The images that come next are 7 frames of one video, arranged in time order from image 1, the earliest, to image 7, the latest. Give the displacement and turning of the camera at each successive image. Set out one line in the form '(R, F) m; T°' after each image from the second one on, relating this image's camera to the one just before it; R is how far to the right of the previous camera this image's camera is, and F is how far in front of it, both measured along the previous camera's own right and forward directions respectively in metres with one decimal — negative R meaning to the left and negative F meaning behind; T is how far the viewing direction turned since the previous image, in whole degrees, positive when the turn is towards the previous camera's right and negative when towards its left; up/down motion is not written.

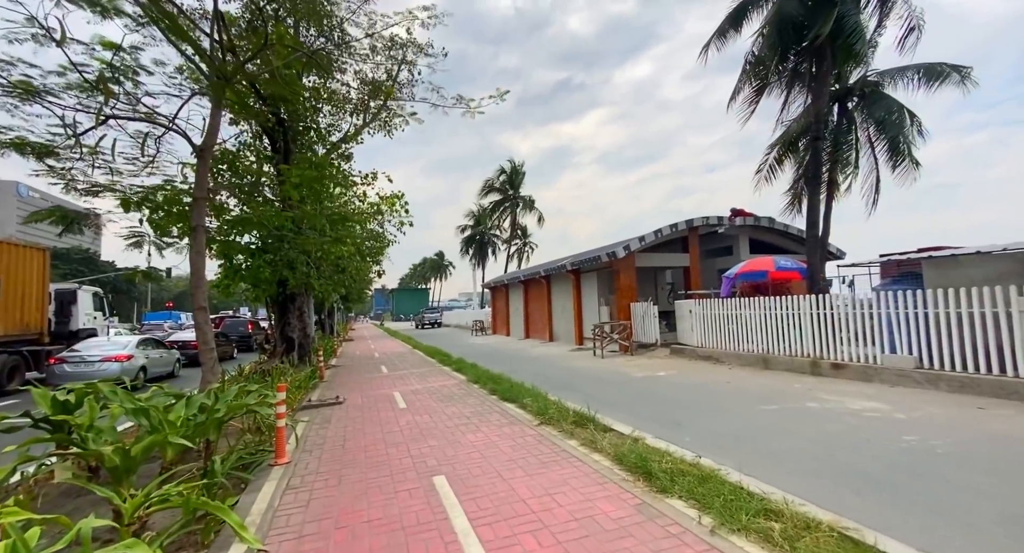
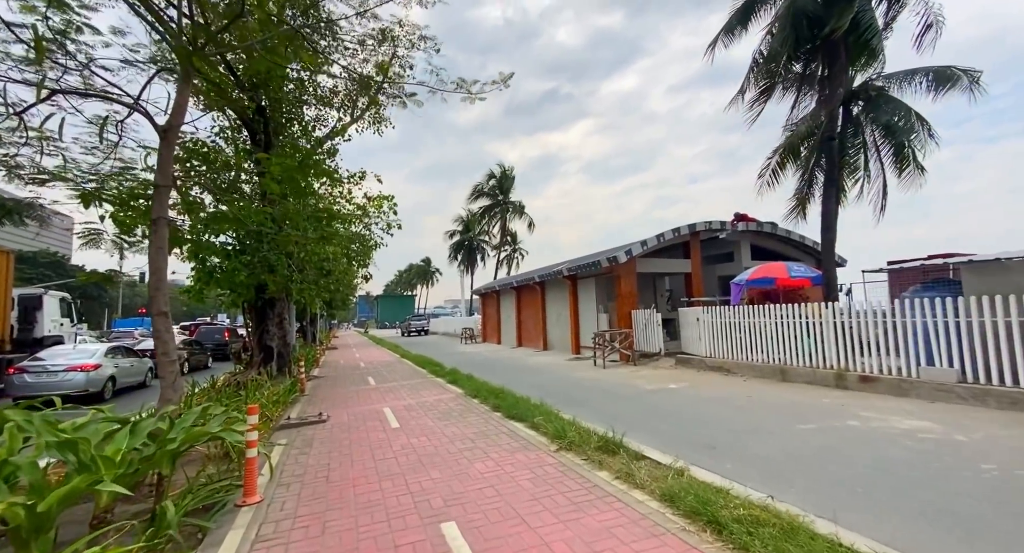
(-0.3, +0.7) m; +2°
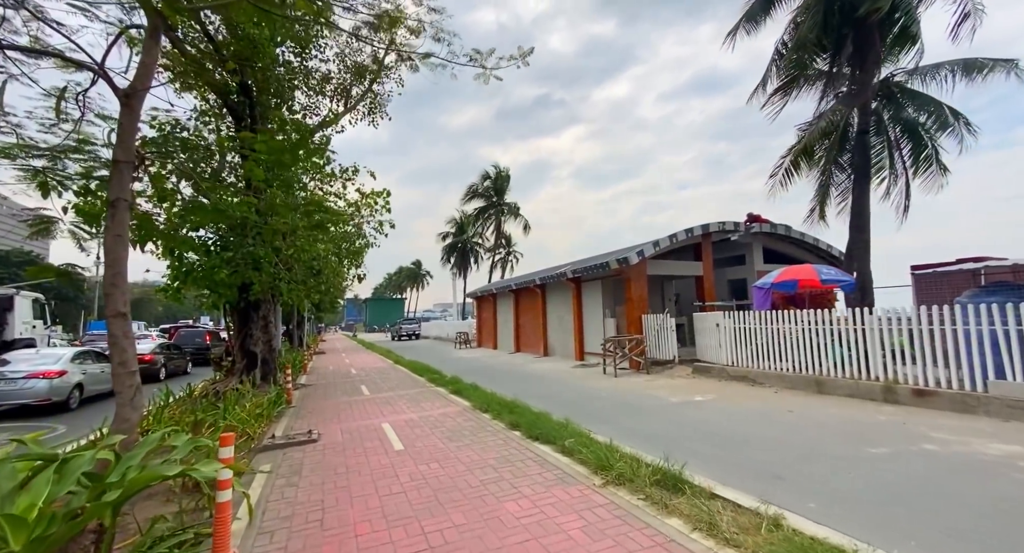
(-0.4, +0.8) m; +1°
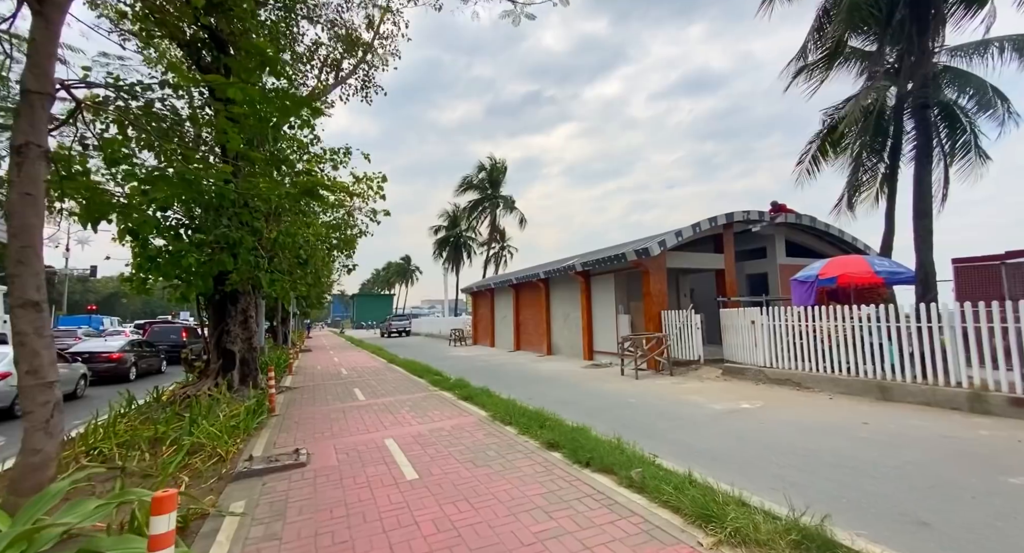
(-0.5, +1.1) m; +2°
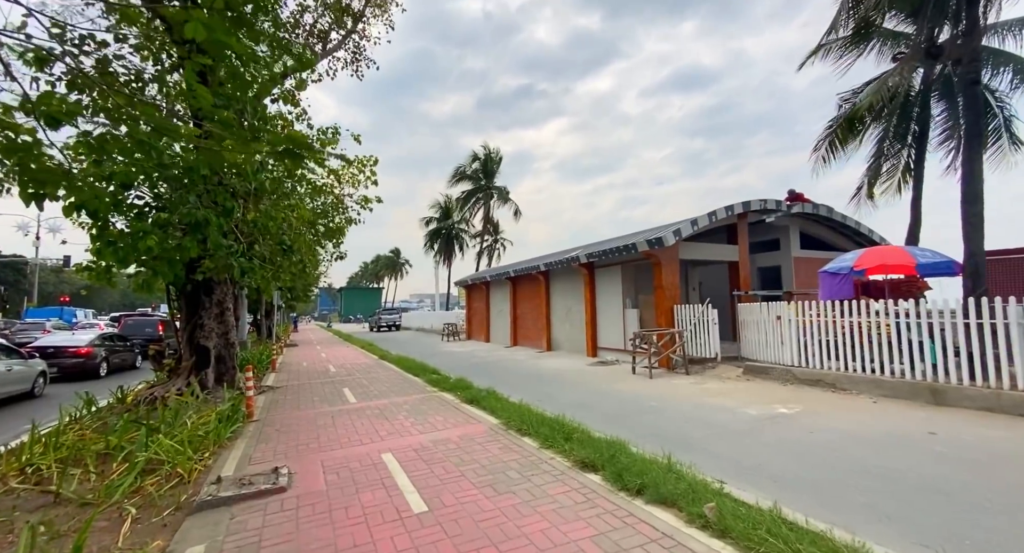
(-0.3, +0.9) m; +1°
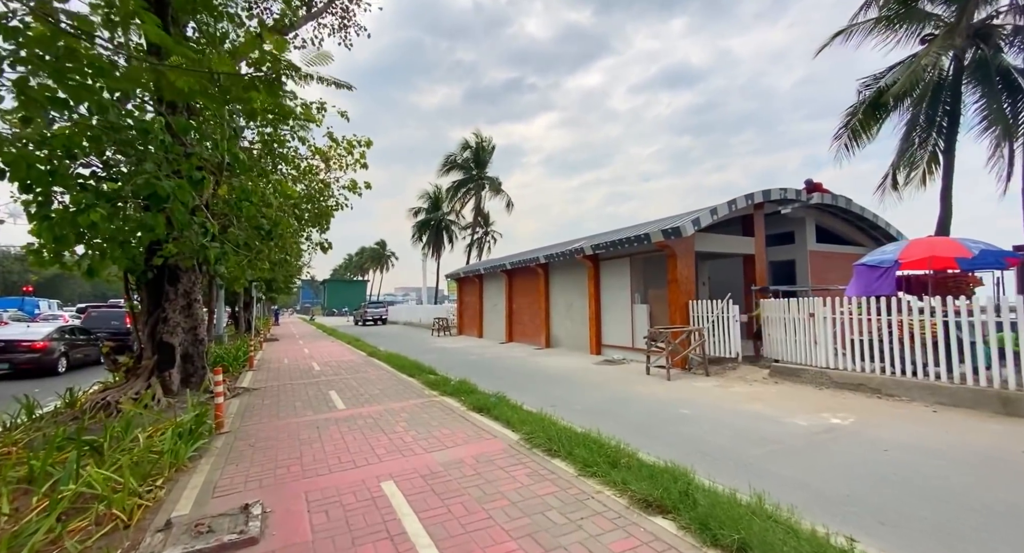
(-0.4, +0.9) m; +2°
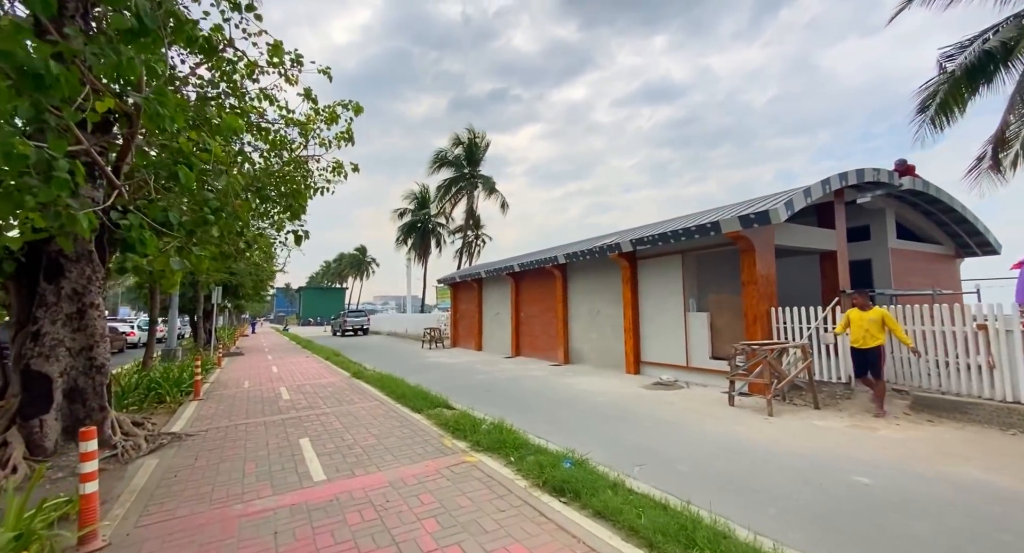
(-0.9, +2.5) m; +2°
